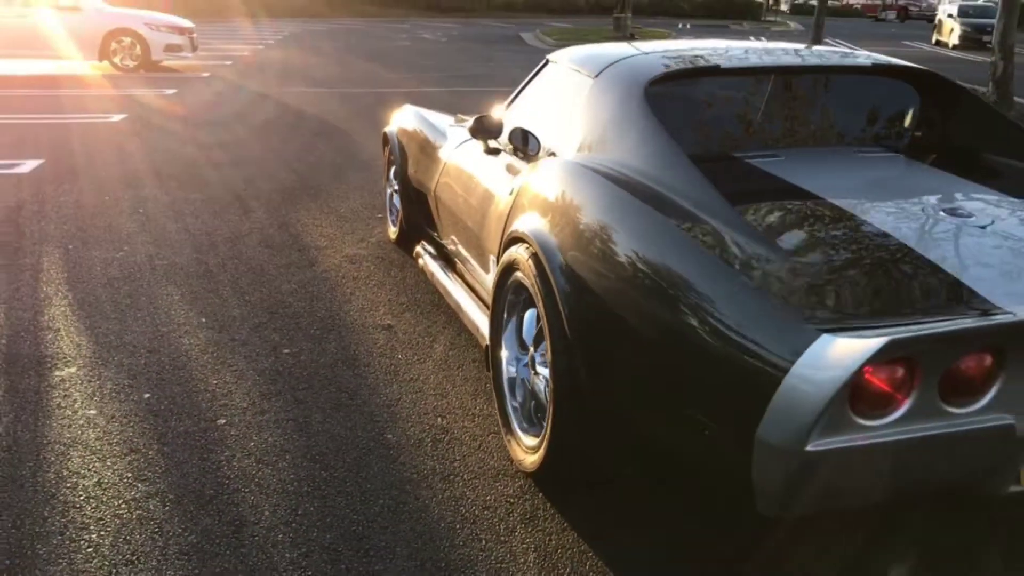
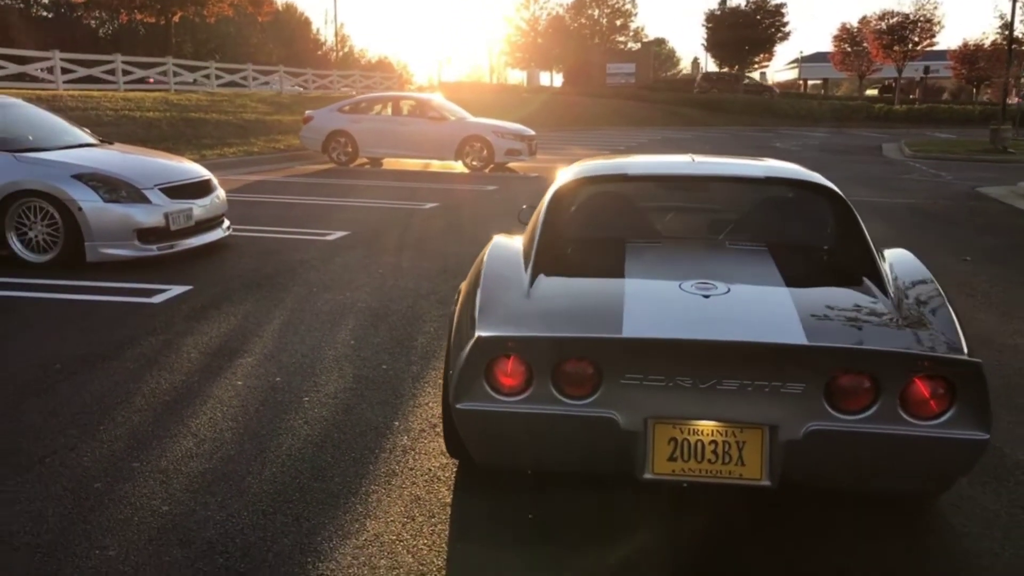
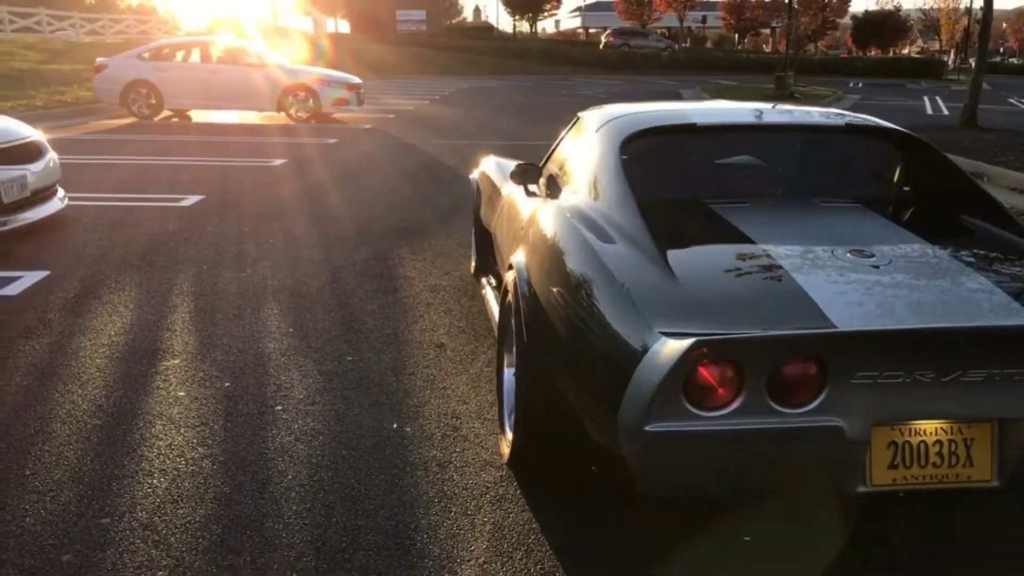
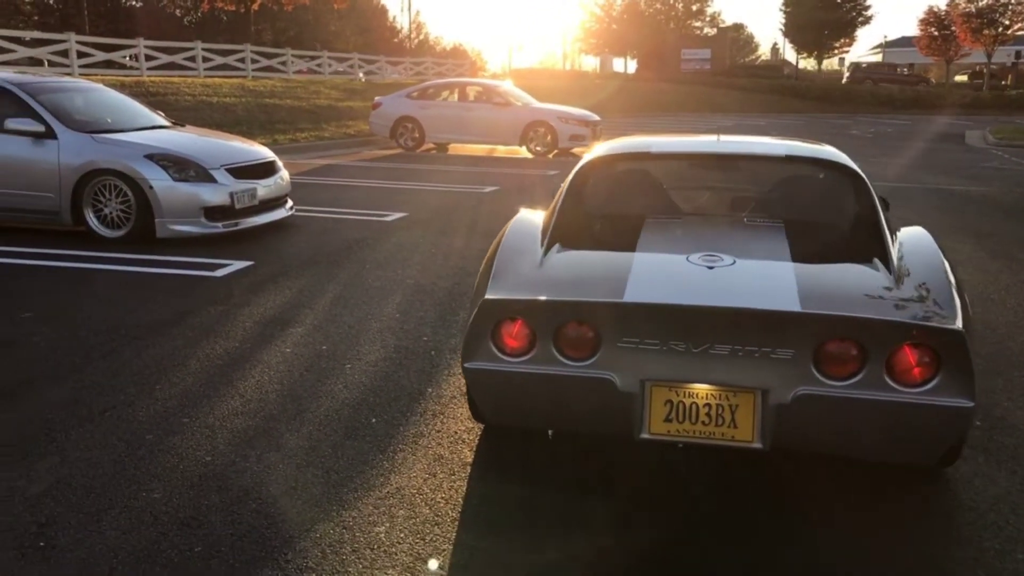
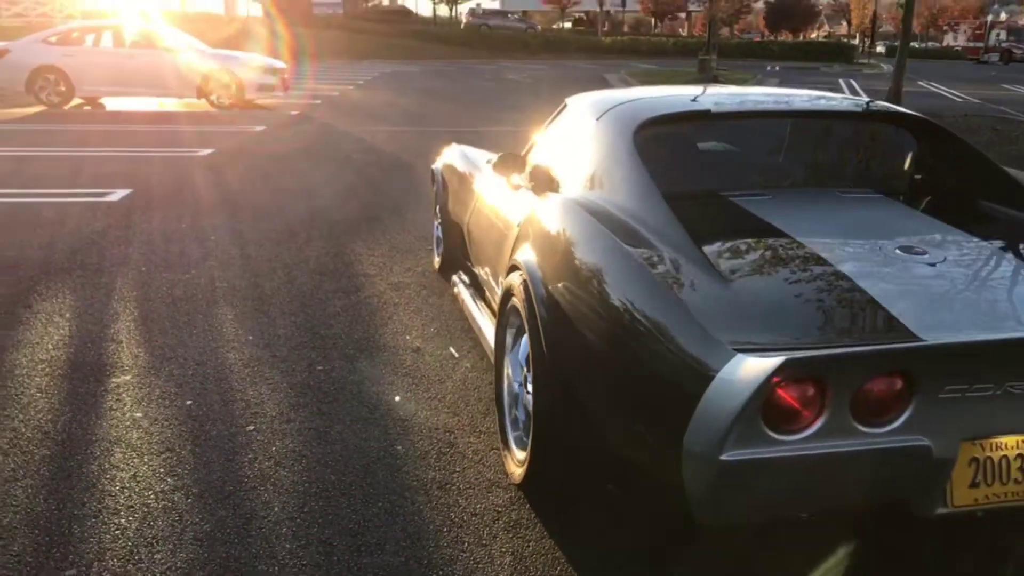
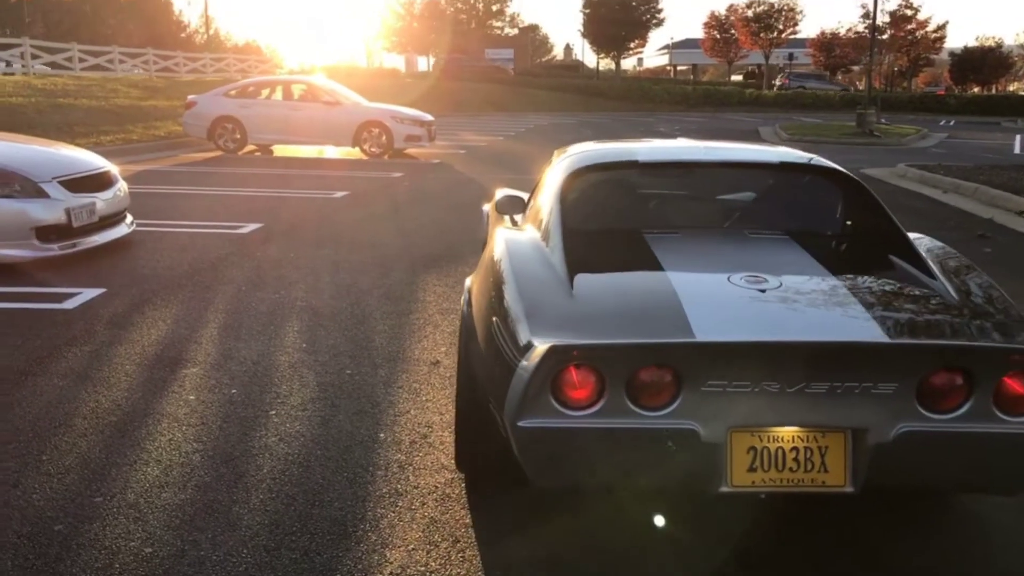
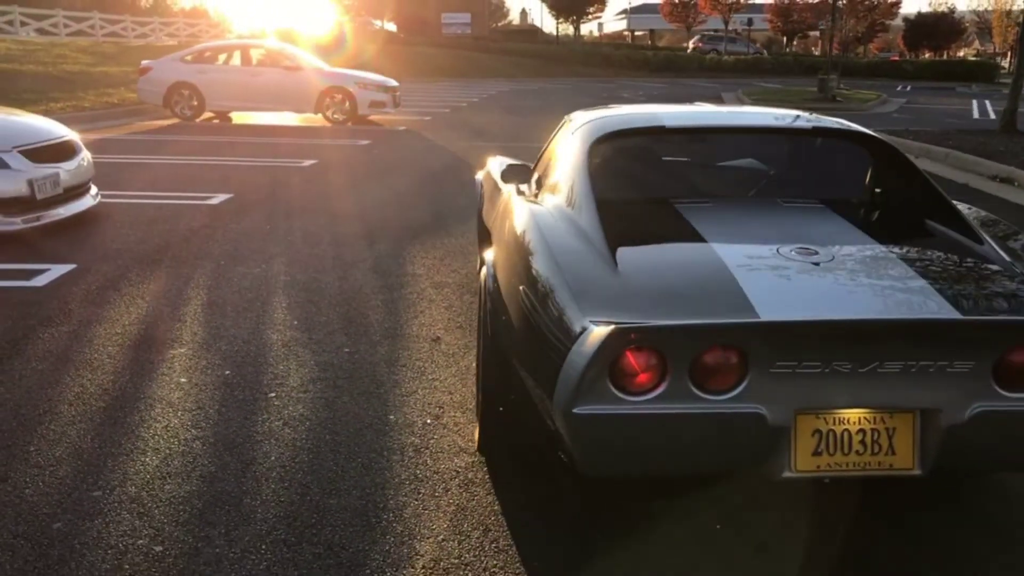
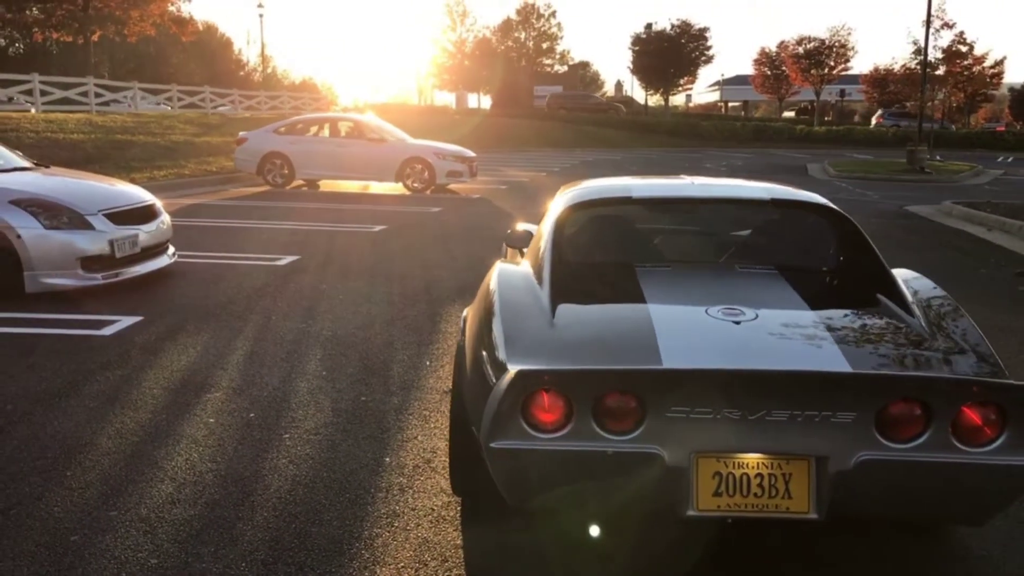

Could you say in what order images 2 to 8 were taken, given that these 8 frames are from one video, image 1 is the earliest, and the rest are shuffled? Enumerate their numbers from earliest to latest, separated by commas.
5, 3, 7, 6, 8, 2, 4
